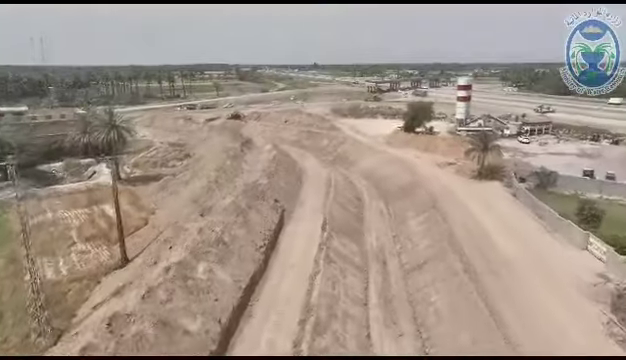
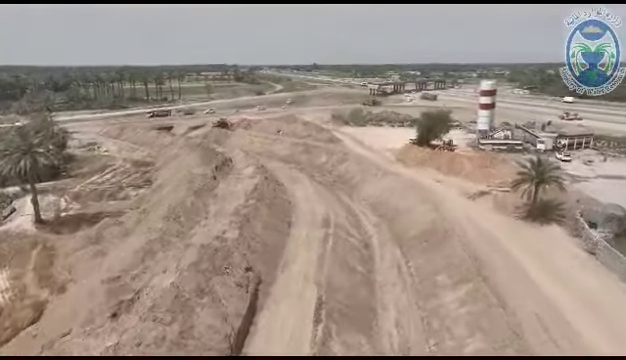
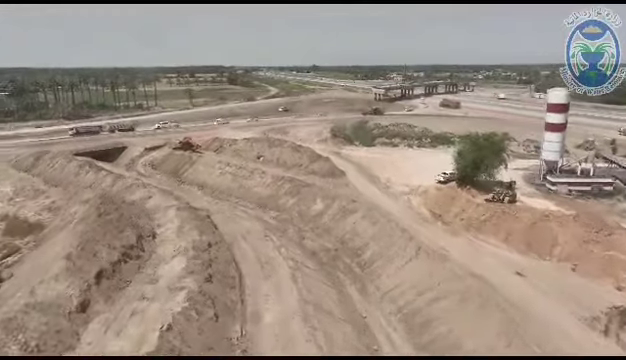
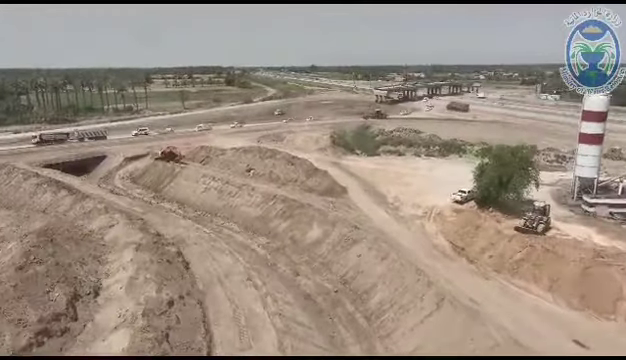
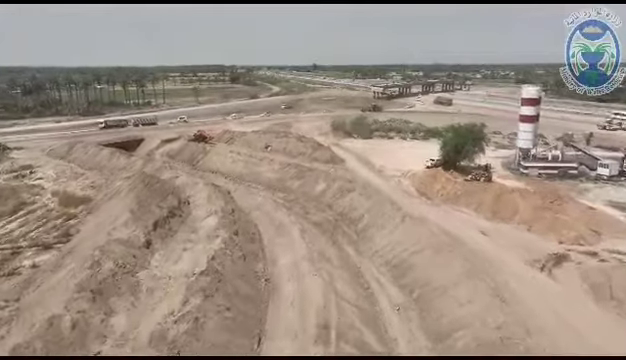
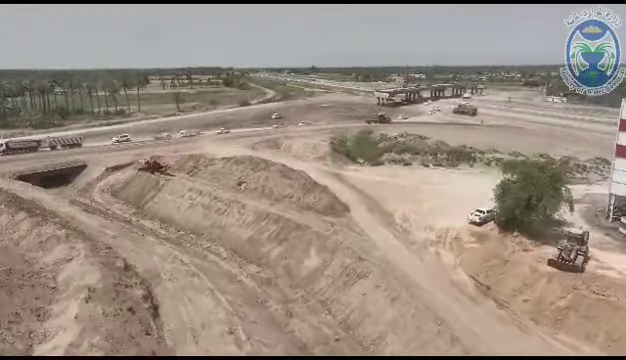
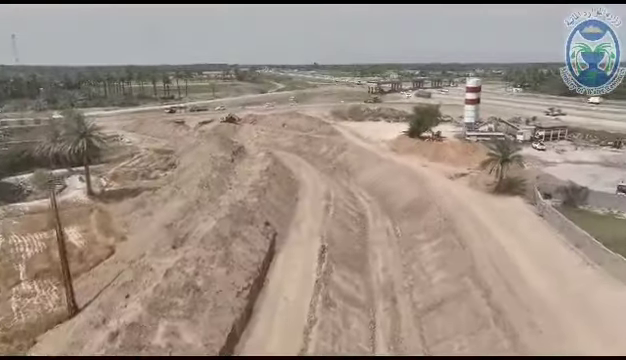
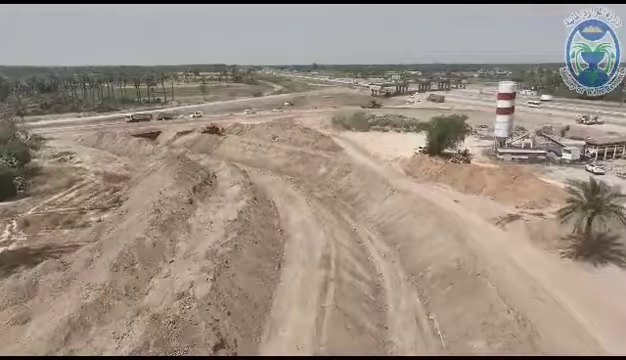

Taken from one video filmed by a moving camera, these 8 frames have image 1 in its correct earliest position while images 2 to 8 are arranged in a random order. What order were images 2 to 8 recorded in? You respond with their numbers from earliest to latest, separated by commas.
7, 2, 8, 5, 3, 4, 6
